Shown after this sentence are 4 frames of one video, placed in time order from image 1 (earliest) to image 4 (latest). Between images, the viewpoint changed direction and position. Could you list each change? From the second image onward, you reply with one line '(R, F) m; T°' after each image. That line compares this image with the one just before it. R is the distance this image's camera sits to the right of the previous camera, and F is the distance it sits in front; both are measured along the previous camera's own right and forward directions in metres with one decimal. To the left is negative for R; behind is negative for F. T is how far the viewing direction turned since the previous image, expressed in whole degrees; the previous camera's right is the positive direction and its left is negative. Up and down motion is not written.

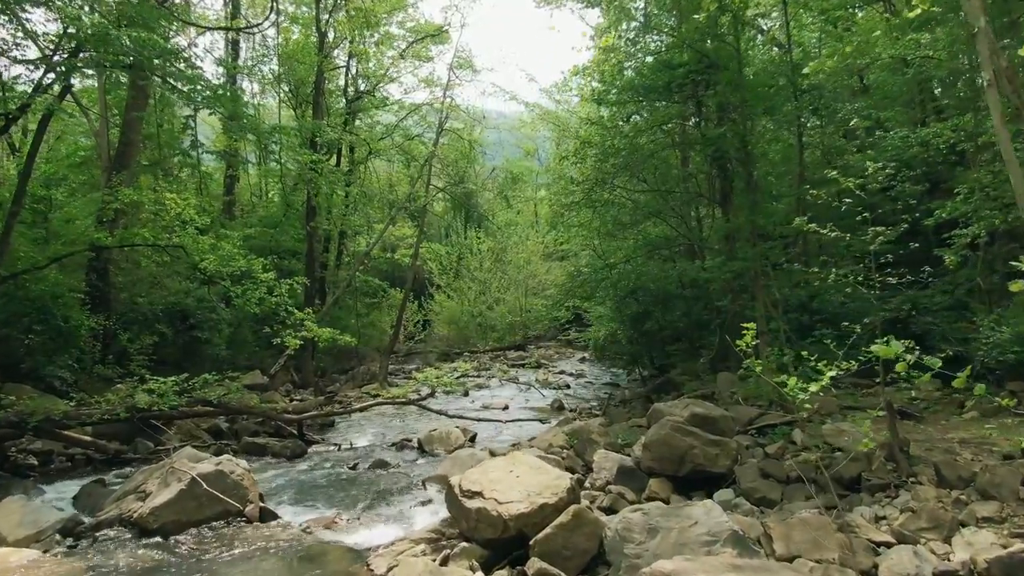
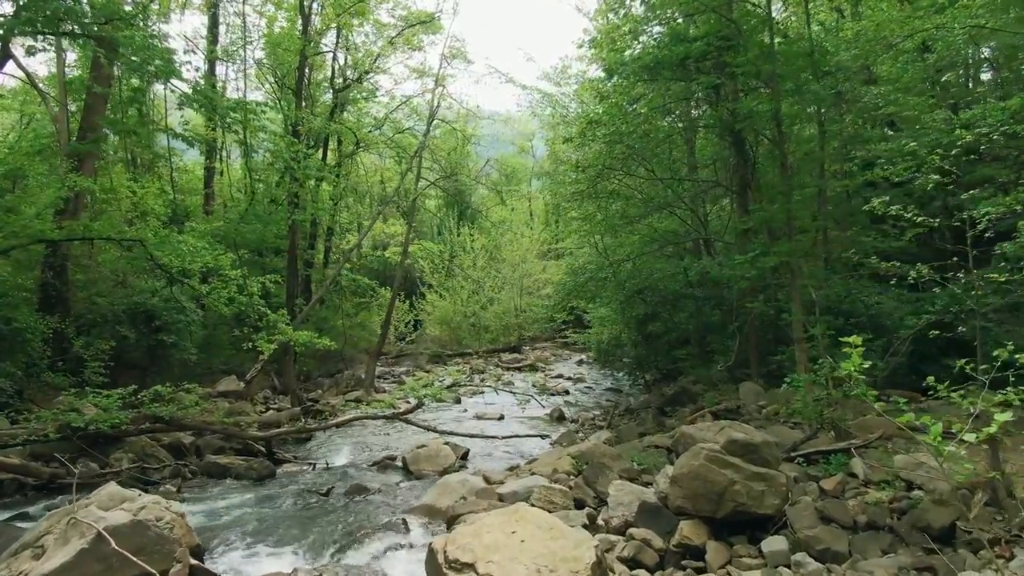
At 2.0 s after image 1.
(-0.1, +1.2) m; +1°
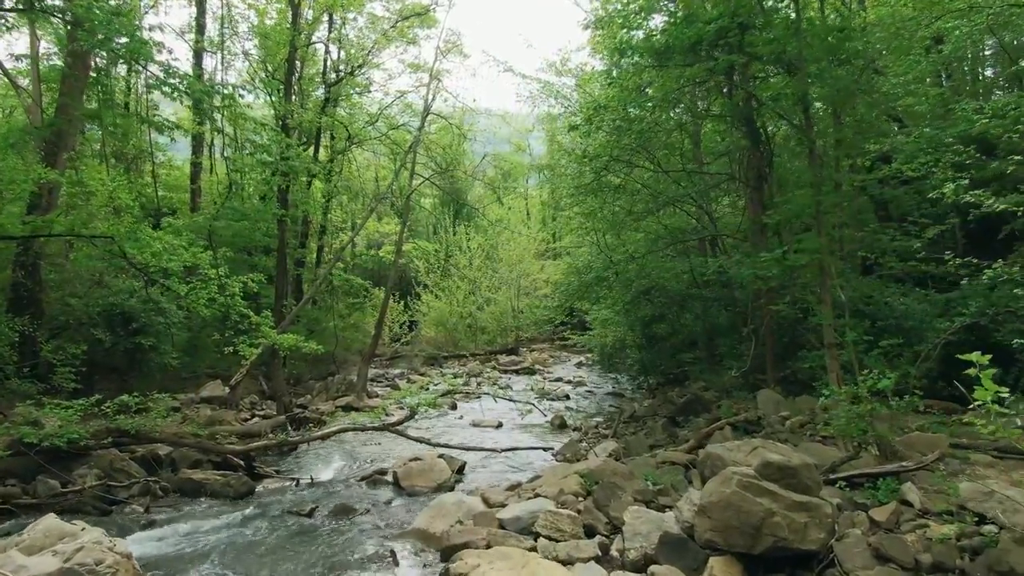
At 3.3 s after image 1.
(-0.1, +0.7) m; 0°
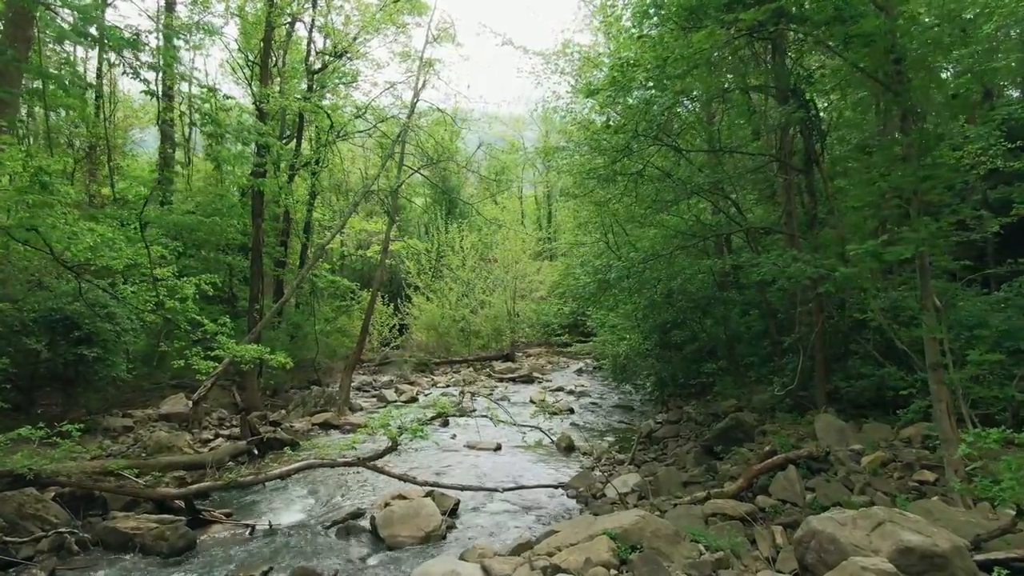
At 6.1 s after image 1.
(-0.1, +1.7) m; +1°
